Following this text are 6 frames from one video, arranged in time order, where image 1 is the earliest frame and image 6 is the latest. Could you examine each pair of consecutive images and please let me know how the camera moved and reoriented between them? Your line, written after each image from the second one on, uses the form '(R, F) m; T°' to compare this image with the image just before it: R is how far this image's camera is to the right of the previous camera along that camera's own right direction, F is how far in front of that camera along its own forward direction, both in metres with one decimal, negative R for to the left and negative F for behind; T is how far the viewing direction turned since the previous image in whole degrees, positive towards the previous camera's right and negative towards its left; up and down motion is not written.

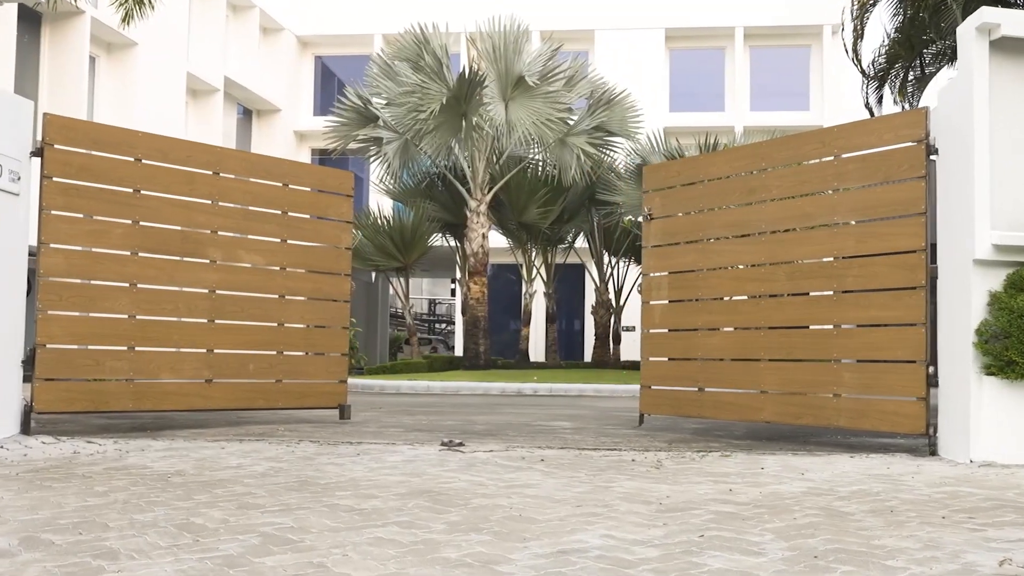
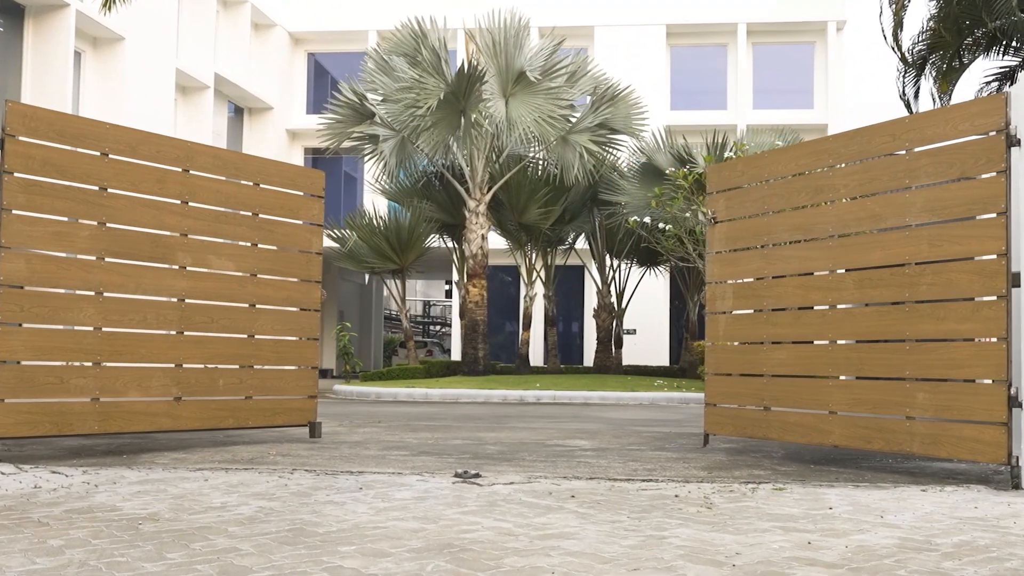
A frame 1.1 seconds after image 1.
(-0.1, +0.6) m; 0°
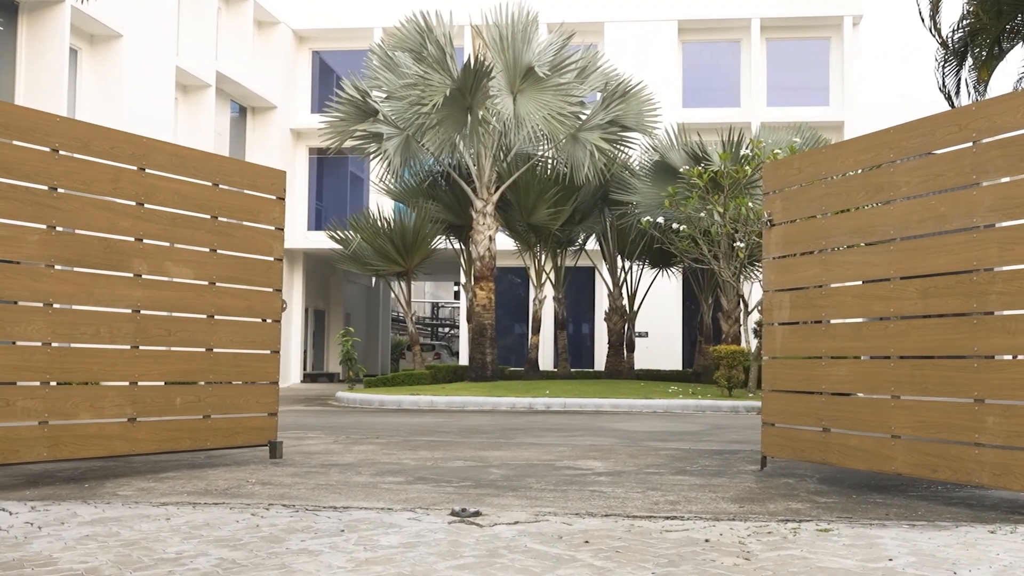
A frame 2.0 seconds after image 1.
(0.0, +0.6) m; 0°
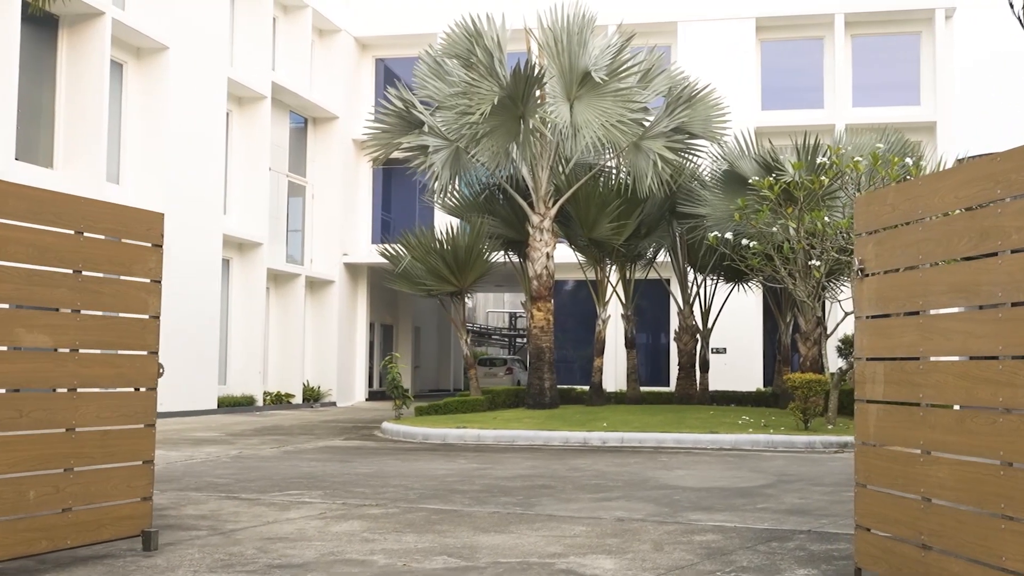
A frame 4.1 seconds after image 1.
(+0.4, +1.1) m; -4°
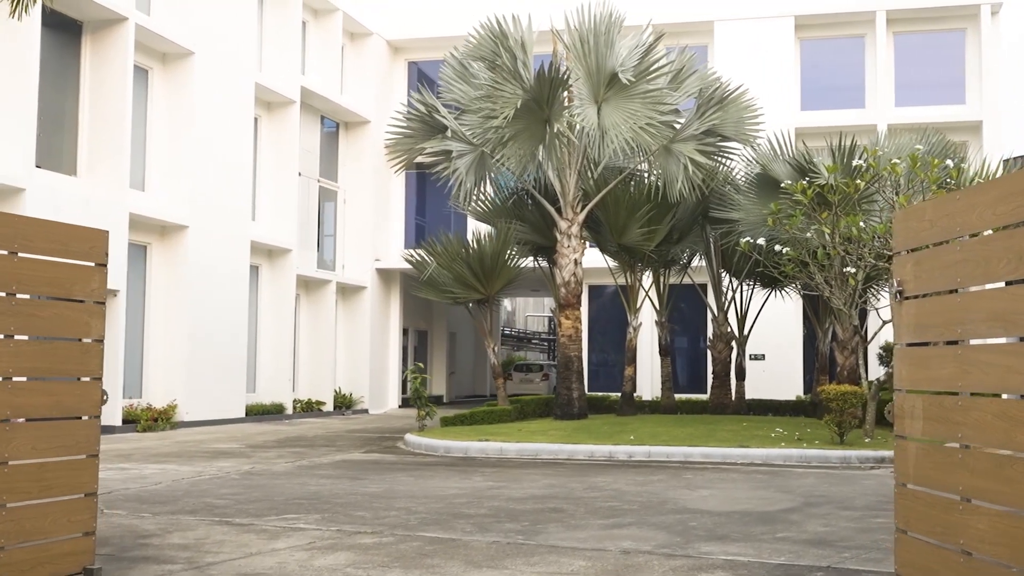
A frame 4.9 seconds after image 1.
(+0.2, +0.4) m; -2°
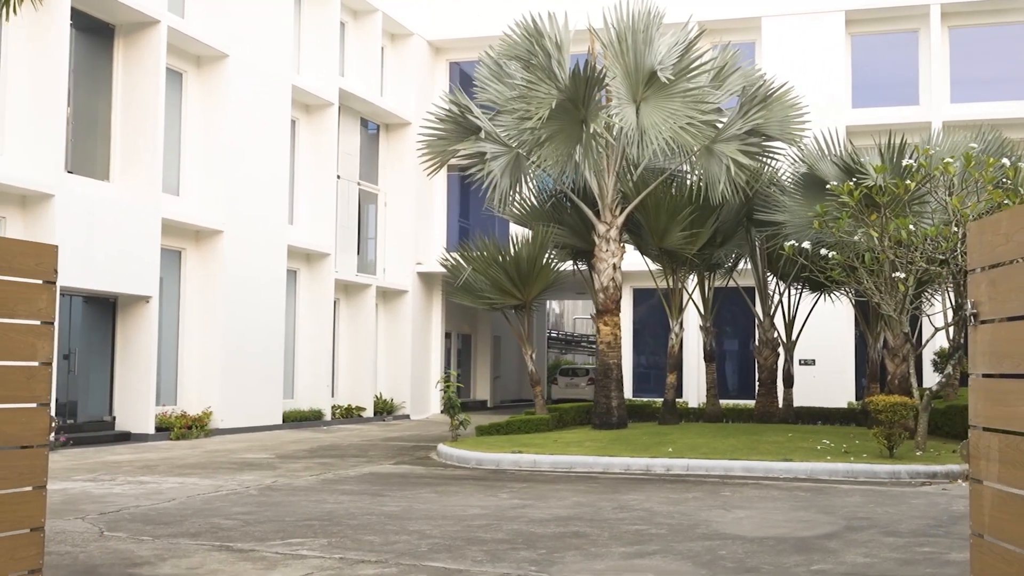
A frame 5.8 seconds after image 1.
(+0.2, +0.4) m; -3°
